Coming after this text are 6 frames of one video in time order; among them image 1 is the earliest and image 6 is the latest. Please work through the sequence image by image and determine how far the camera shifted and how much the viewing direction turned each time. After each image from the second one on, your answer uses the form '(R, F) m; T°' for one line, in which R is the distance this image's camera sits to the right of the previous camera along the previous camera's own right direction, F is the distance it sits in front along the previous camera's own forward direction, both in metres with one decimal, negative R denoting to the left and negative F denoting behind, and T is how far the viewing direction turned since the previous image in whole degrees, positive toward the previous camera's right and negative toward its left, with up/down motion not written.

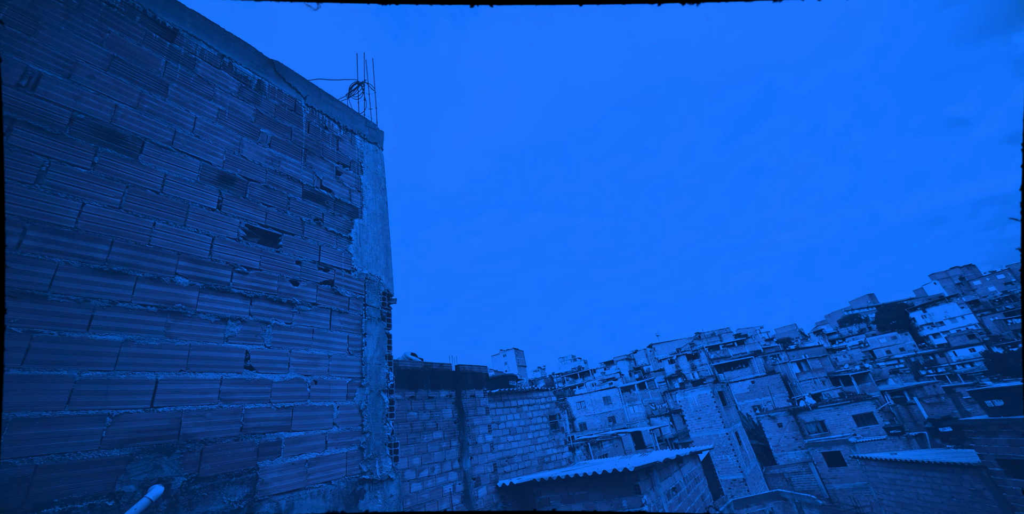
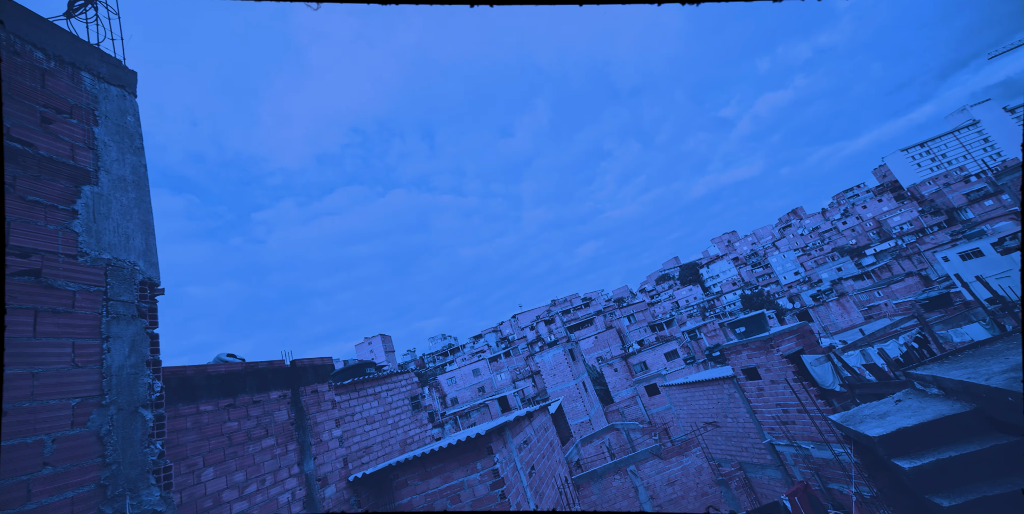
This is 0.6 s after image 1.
(+0.1, 0.0) m; +20°
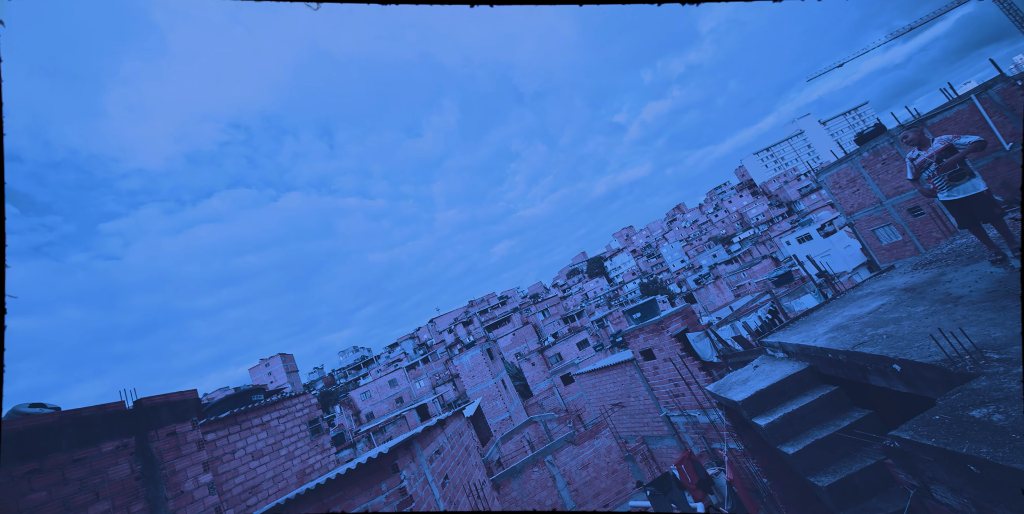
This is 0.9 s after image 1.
(+0.2, 0.0) m; +12°
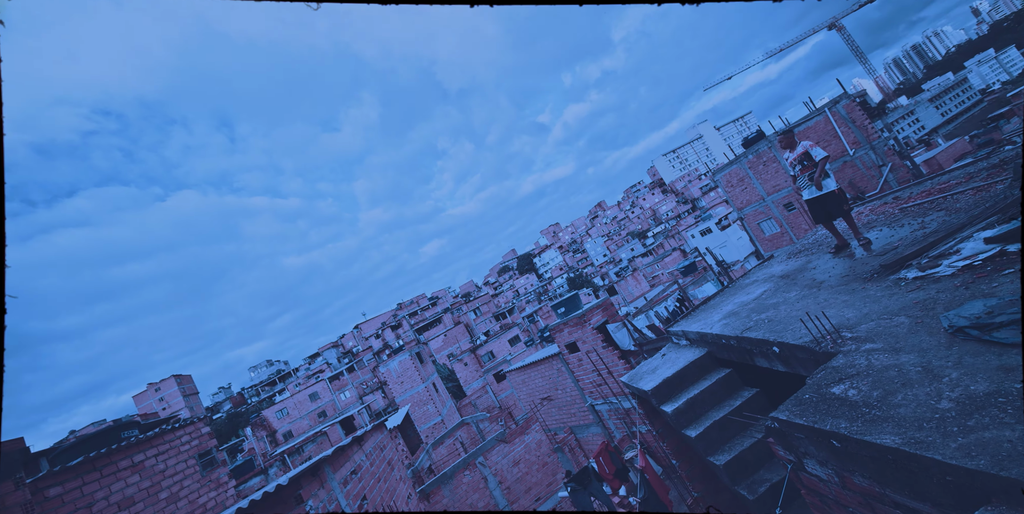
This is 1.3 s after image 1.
(+0.2, +0.1) m; +10°
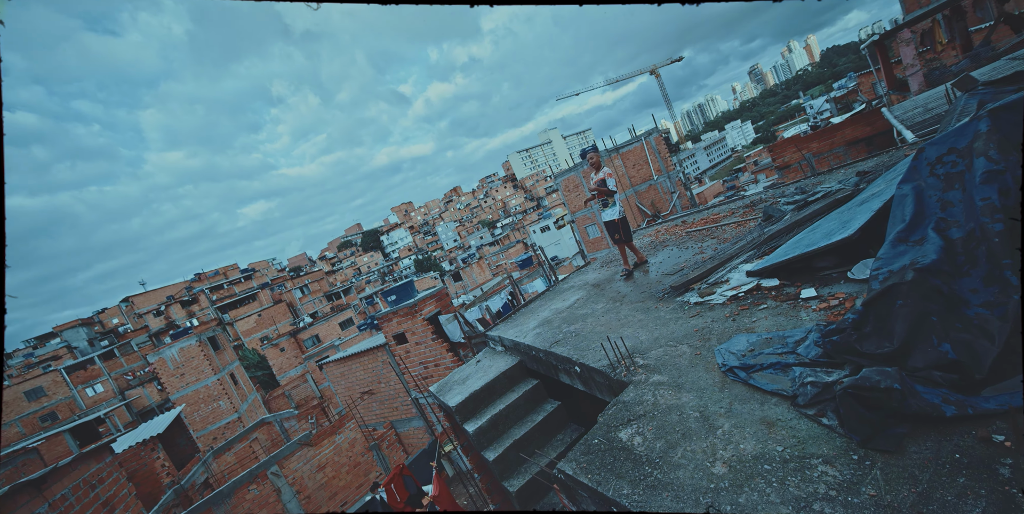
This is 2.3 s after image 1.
(+0.5, +0.7) m; +21°
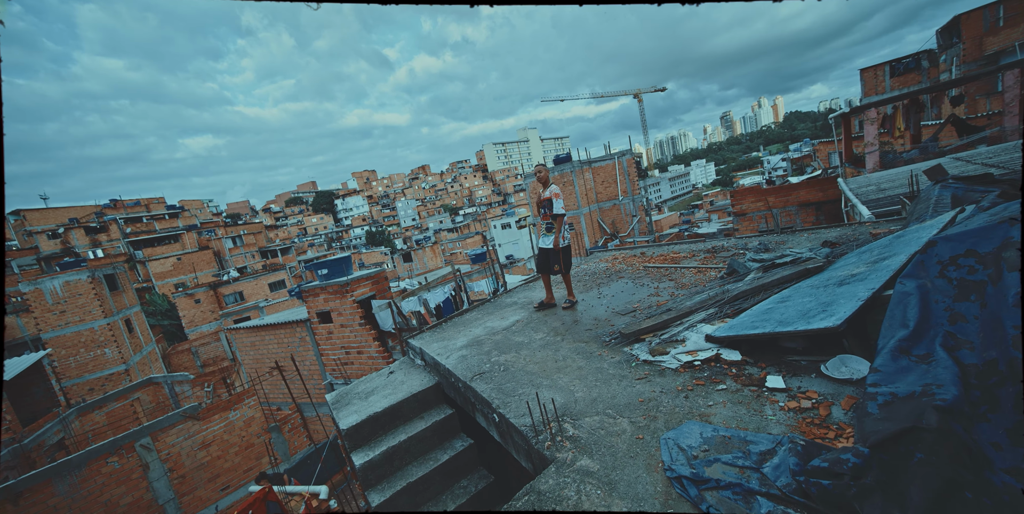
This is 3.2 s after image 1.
(+0.2, +0.7) m; +6°
